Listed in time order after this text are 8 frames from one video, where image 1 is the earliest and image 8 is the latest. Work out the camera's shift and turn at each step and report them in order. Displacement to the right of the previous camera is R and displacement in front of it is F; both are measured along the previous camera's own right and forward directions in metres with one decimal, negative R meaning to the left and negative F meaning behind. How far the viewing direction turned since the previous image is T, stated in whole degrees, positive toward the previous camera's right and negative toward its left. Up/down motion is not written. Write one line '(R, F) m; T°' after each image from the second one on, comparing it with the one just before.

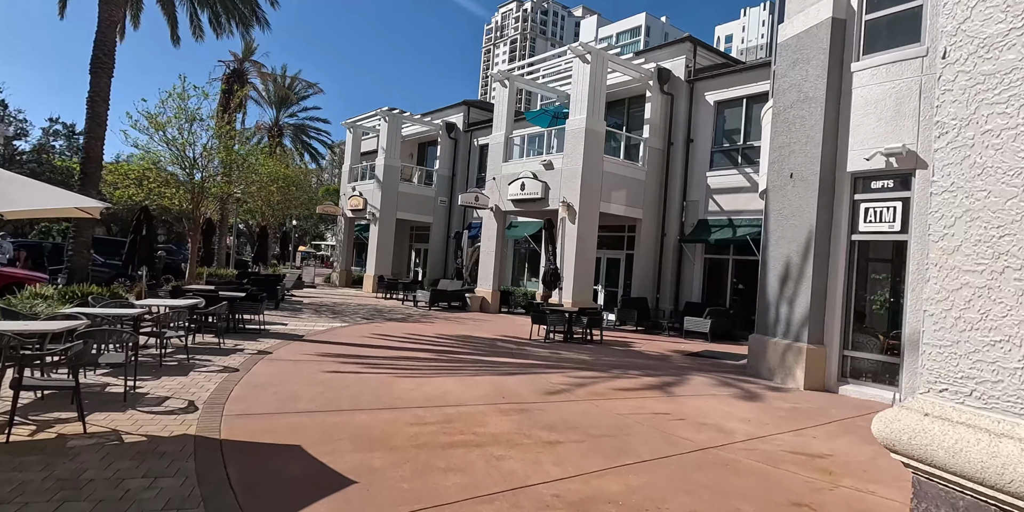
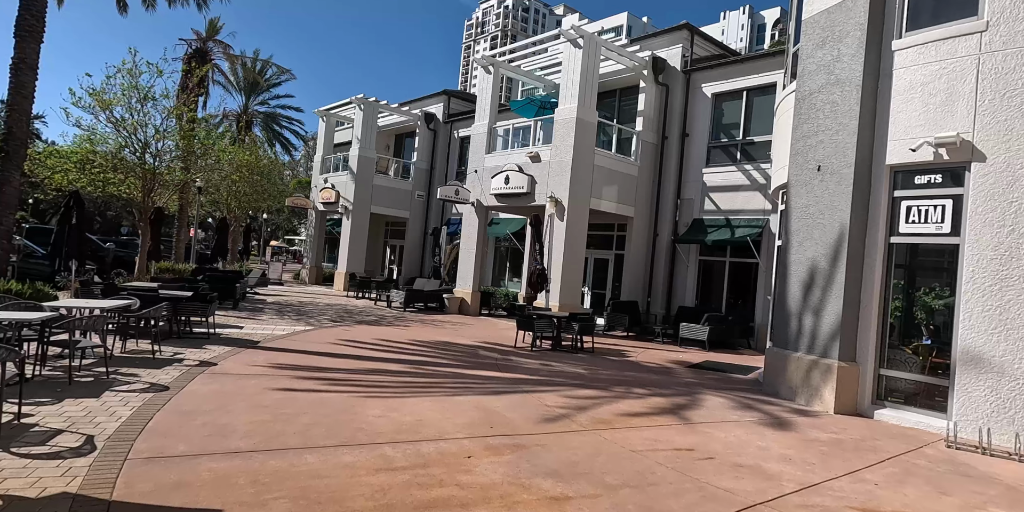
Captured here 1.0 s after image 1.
(-0.2, +1.5) m; +2°
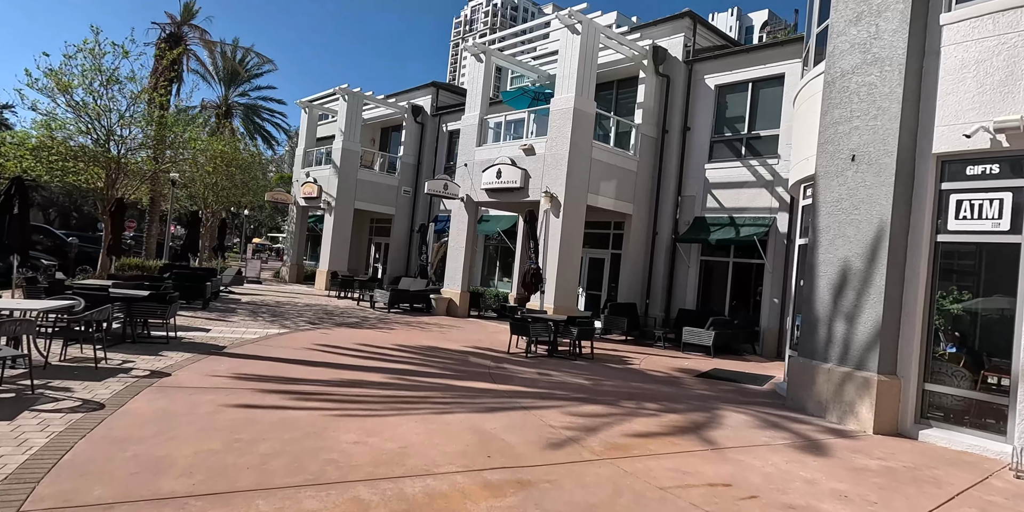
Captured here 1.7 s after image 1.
(-0.1, +1.1) m; +1°
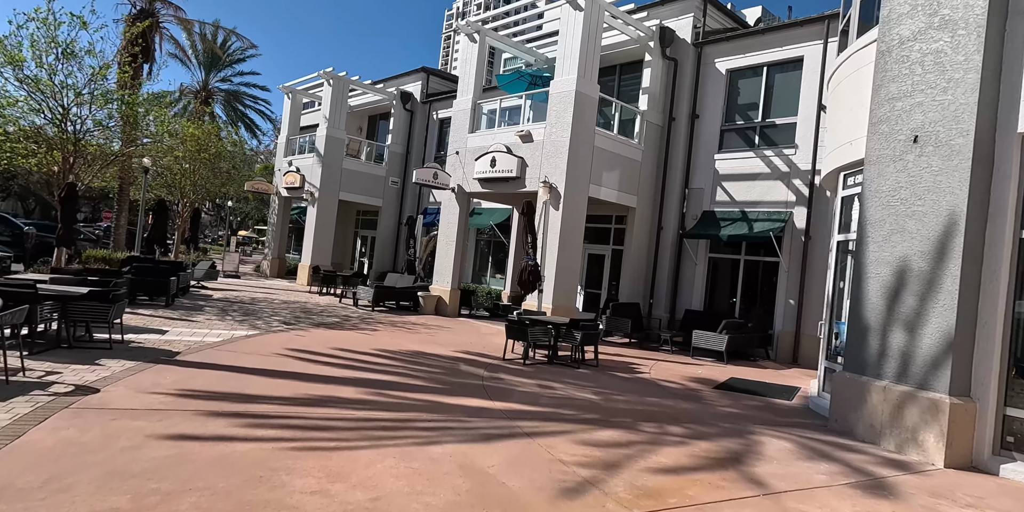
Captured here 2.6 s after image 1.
(-0.1, +1.4) m; +1°
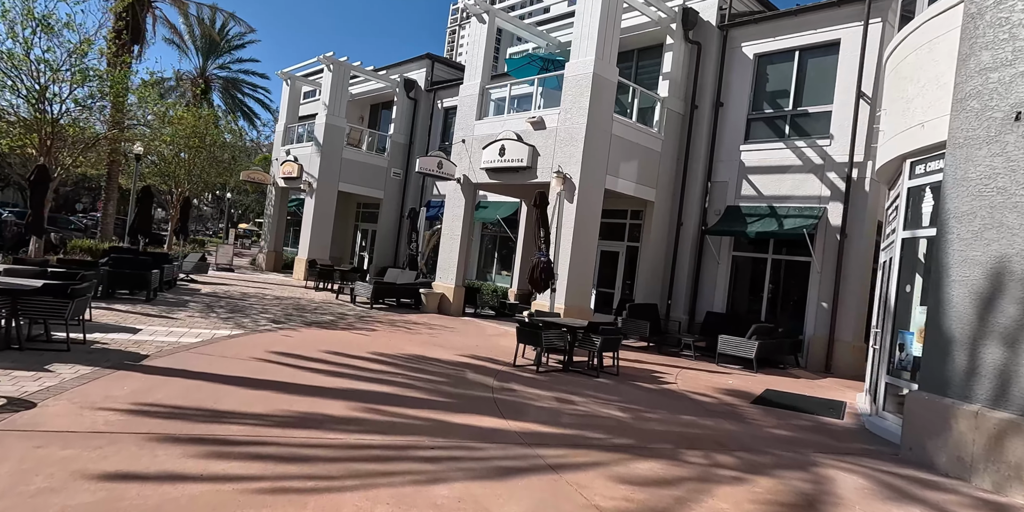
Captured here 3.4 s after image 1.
(-0.2, +1.2) m; 0°
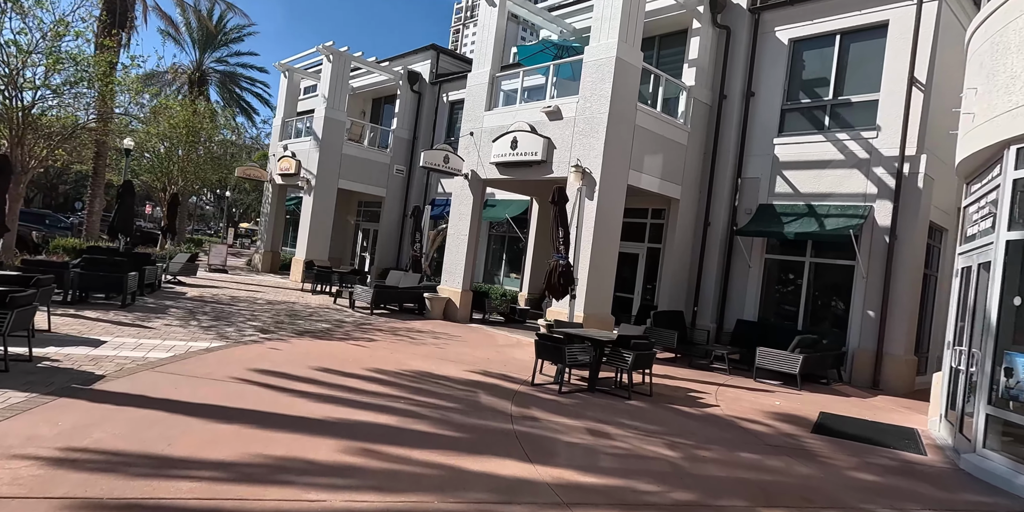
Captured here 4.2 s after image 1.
(-0.2, +1.3) m; 0°
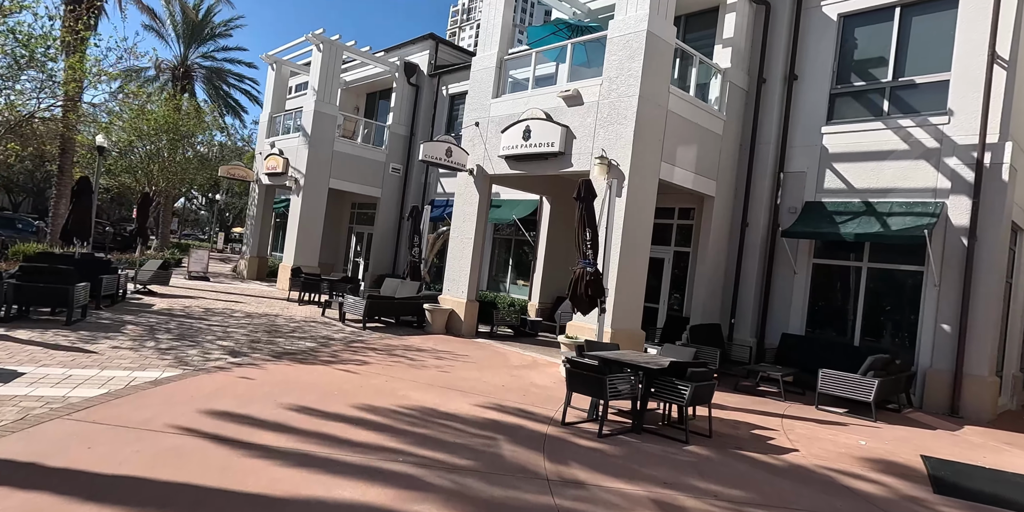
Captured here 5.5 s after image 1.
(-0.3, +1.9) m; 0°
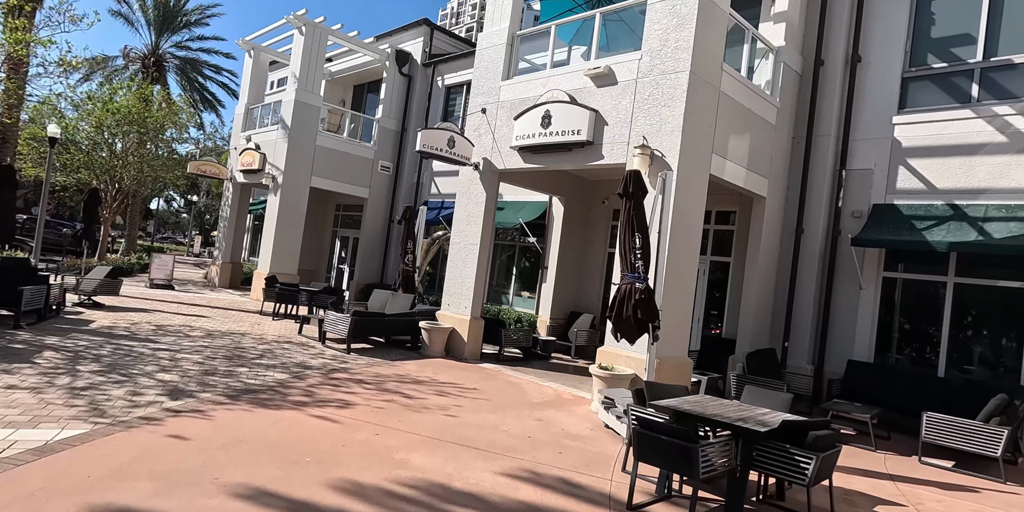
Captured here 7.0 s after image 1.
(-0.5, +2.2) m; +1°
